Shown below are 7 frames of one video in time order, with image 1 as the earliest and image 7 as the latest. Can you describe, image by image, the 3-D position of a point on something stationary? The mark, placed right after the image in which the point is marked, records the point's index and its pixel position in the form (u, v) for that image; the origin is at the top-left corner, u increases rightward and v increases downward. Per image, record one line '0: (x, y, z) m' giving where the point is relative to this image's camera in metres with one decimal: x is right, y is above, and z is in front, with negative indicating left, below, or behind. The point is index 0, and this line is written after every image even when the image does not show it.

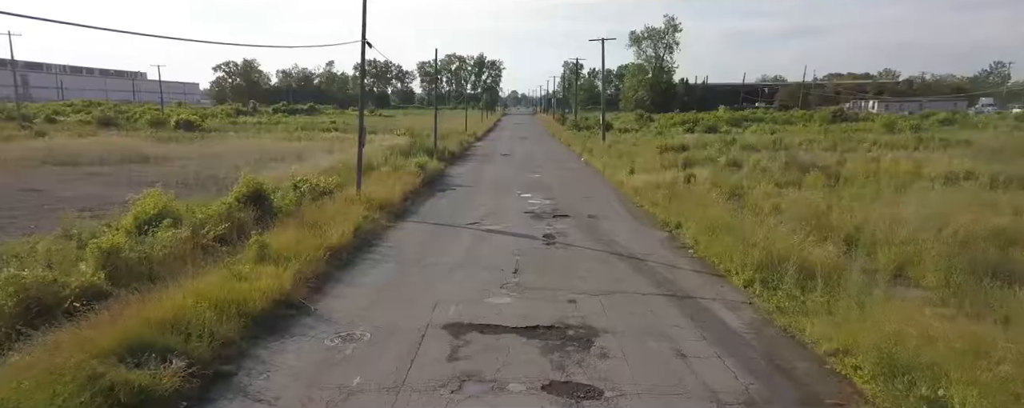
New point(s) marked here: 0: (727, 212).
0: (+5.5, -0.2, +15.5) m
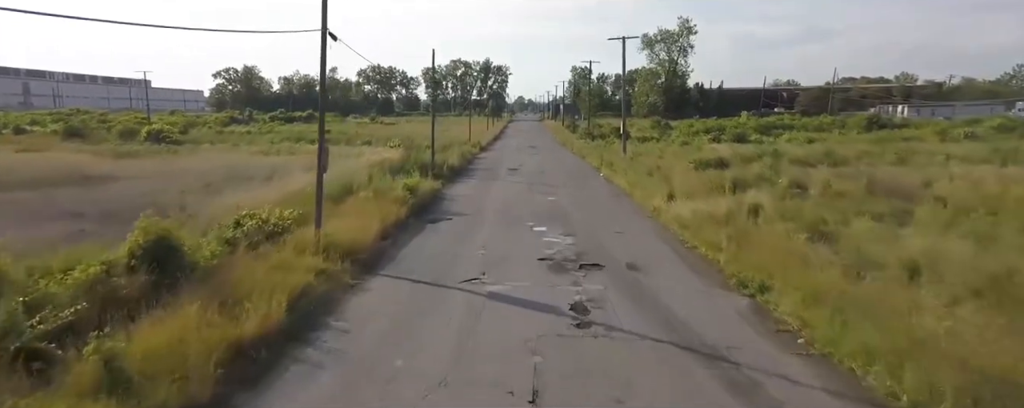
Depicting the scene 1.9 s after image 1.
0: (+5.7, -1.2, +10.7) m
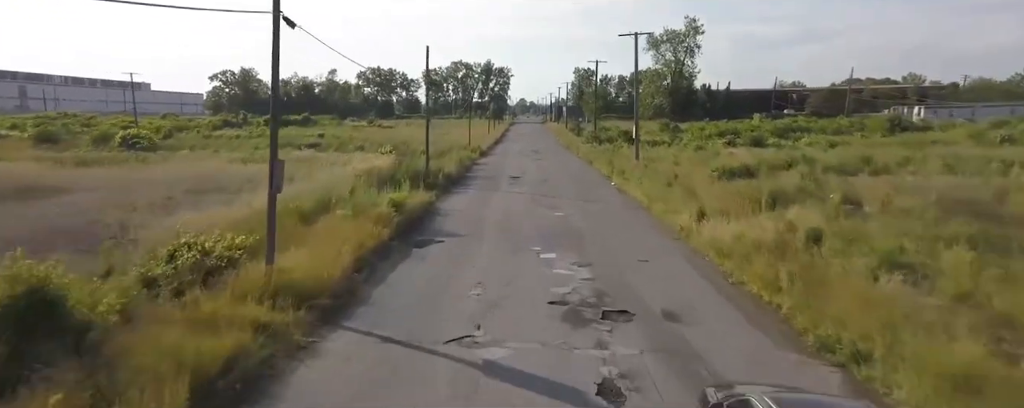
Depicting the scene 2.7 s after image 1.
0: (+5.7, -1.7, +7.7) m
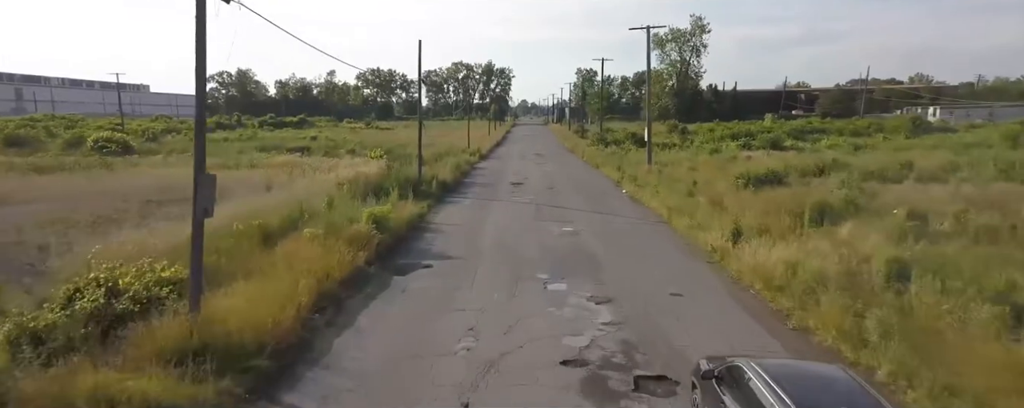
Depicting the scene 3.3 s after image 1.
0: (+5.7, -2.0, +5.0) m
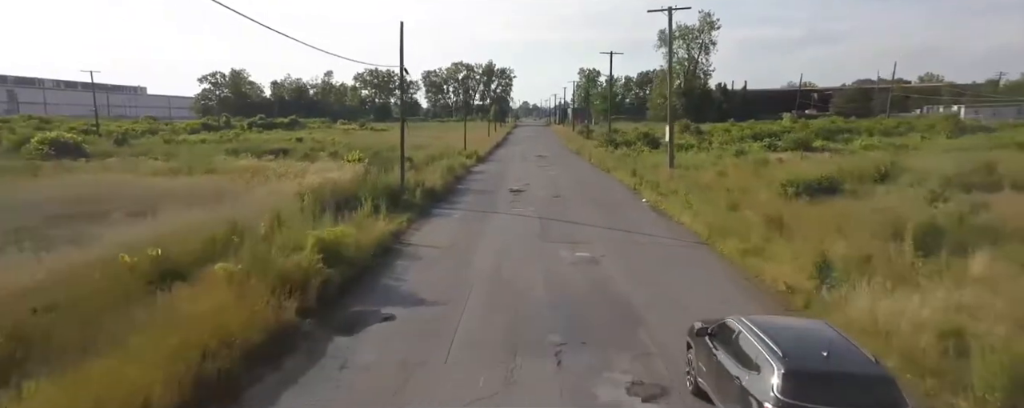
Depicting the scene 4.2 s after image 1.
0: (+5.7, -2.4, +0.7) m
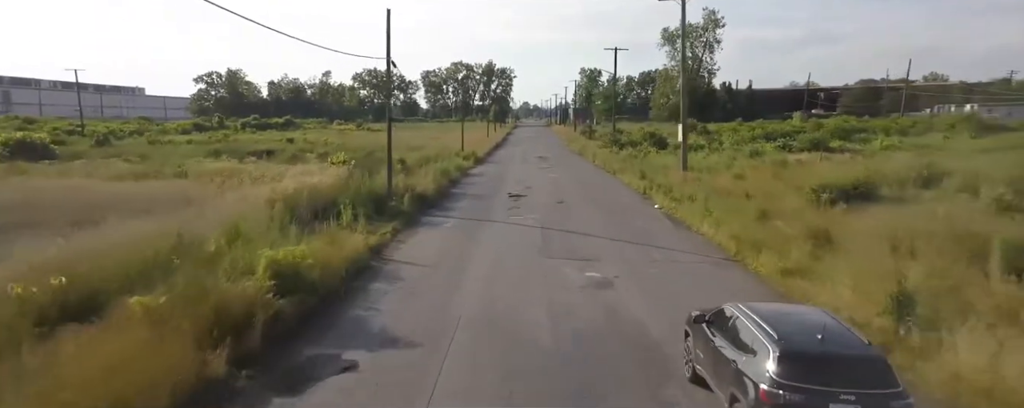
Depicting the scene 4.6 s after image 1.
0: (+5.6, -2.6, -1.4) m
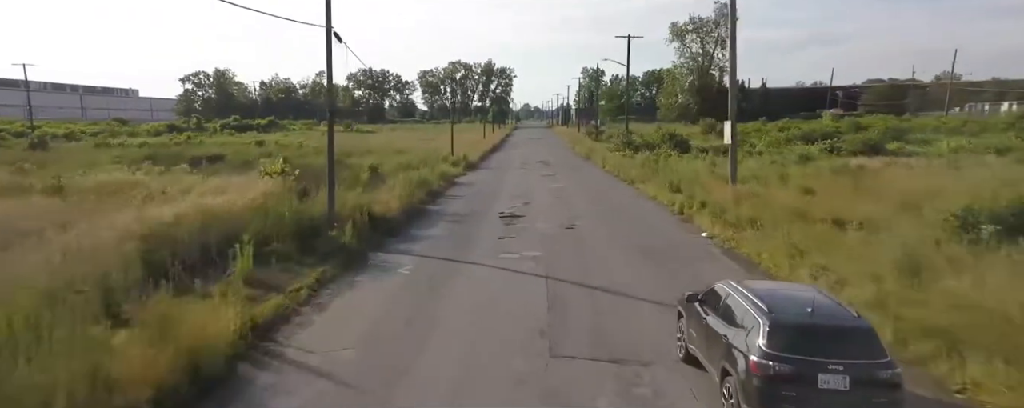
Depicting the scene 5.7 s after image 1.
0: (+5.3, -3.2, -7.5) m
